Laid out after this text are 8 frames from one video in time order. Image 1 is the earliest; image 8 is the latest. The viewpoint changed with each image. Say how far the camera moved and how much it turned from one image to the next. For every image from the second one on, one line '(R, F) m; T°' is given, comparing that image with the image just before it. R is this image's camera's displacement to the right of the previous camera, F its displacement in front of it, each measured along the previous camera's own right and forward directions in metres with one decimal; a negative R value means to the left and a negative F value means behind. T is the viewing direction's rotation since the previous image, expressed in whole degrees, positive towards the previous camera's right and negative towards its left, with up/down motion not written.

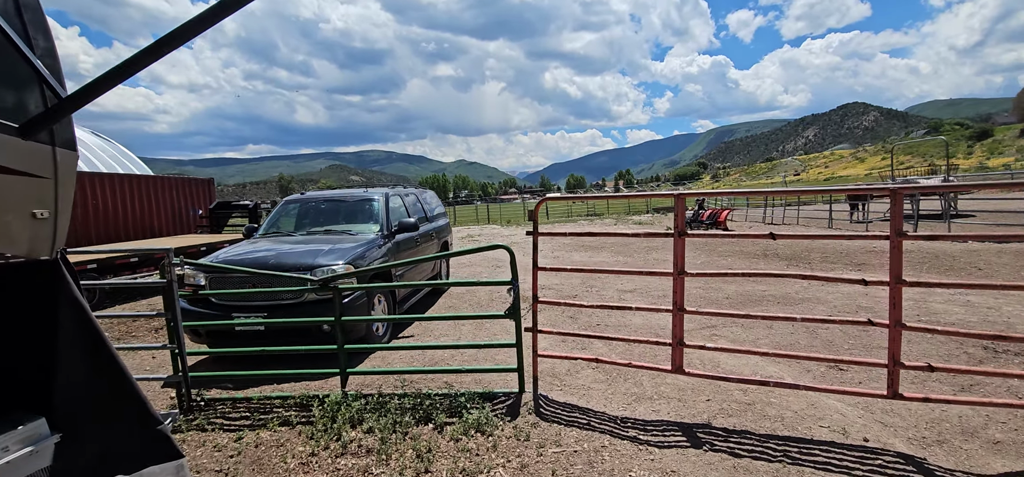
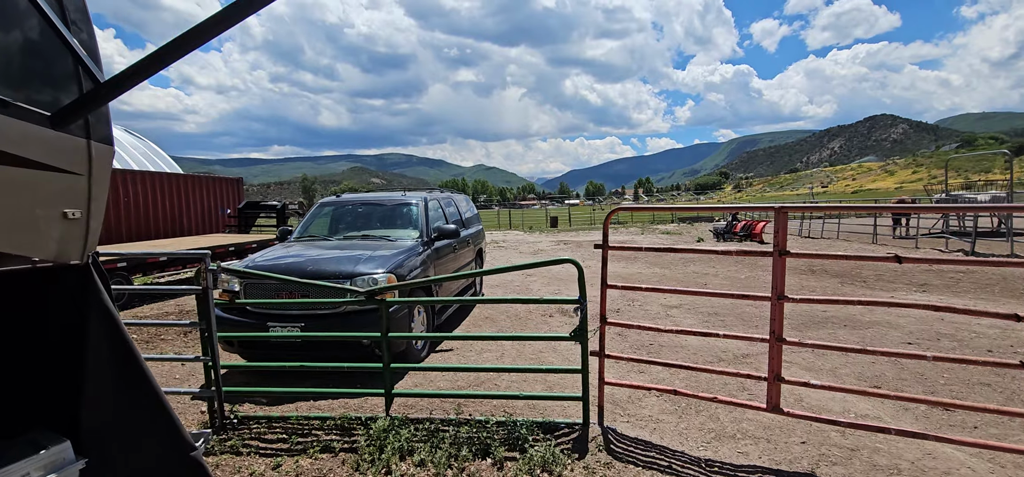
(-0.3, +0.4) m; -2°
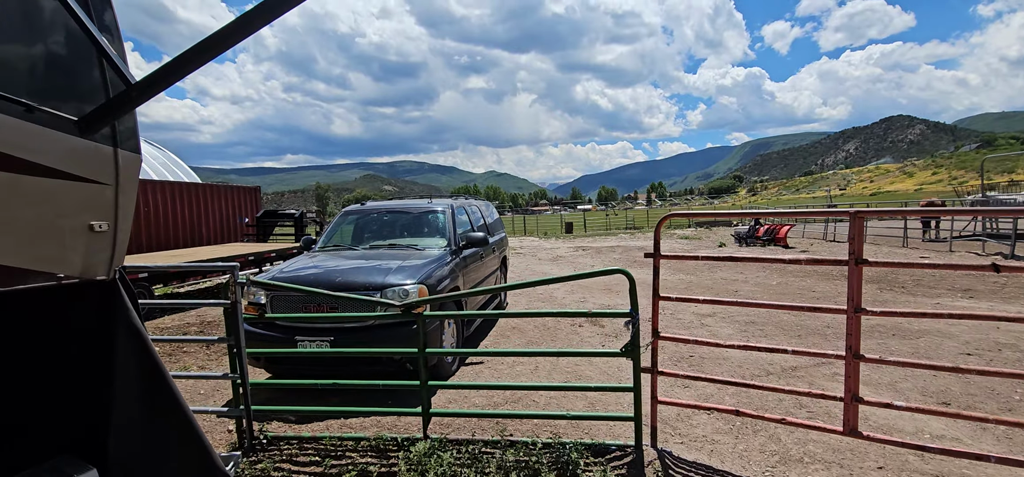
(-0.2, +0.2) m; -1°
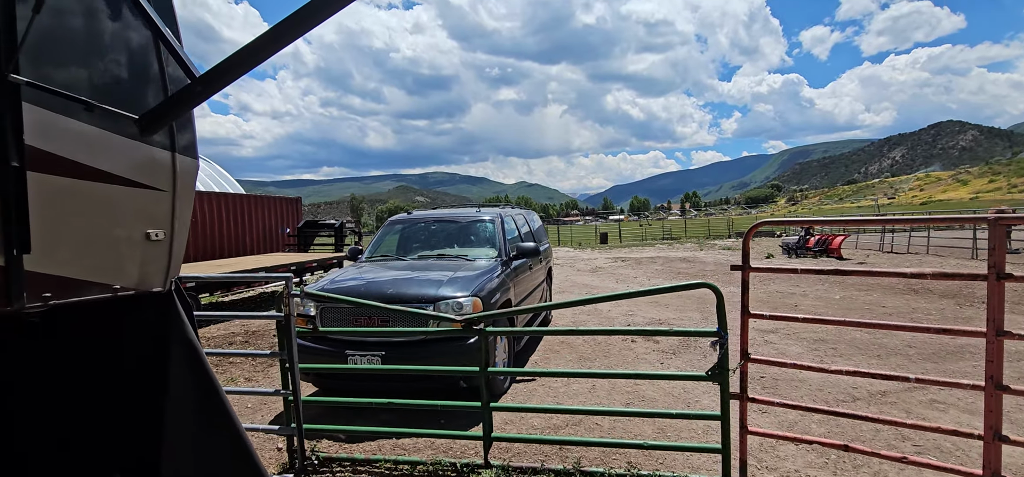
(-0.2, +0.2) m; -3°
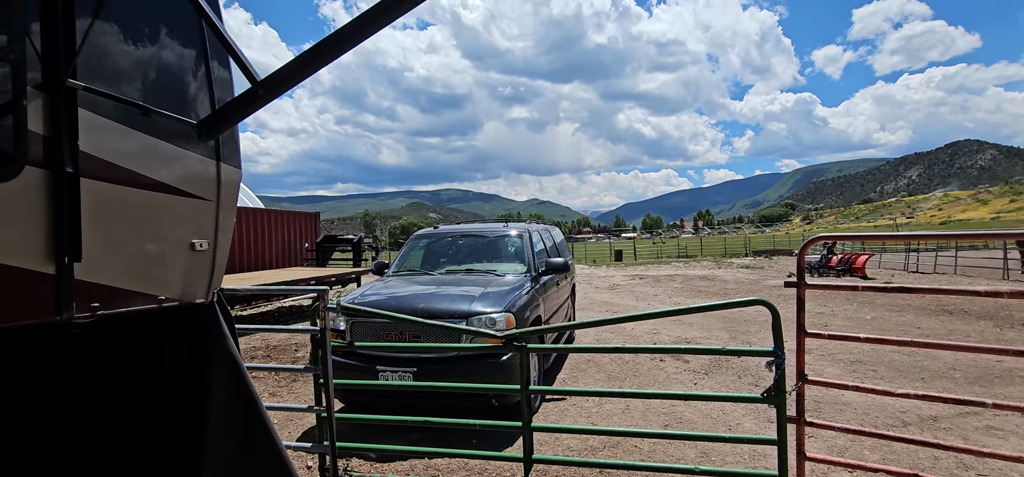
(-0.2, +0.1) m; -1°
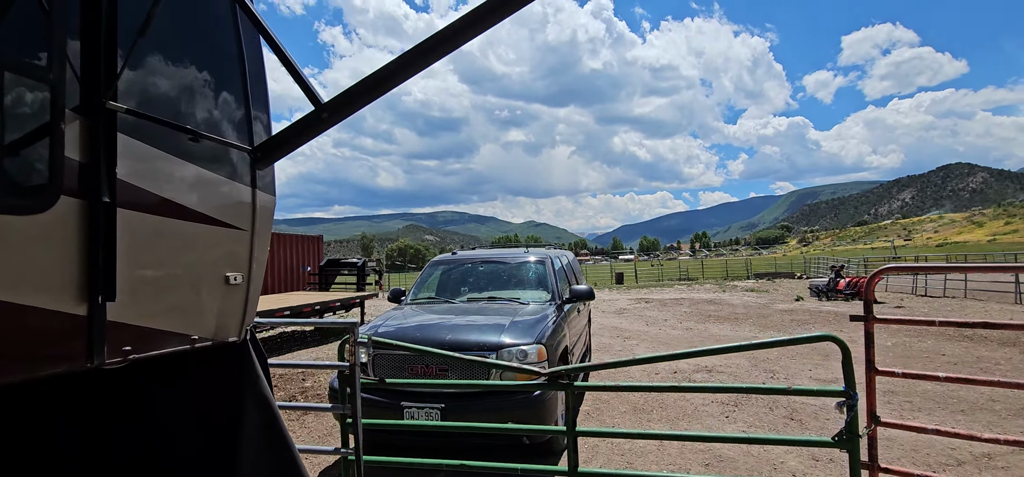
(-0.3, +0.2) m; 0°
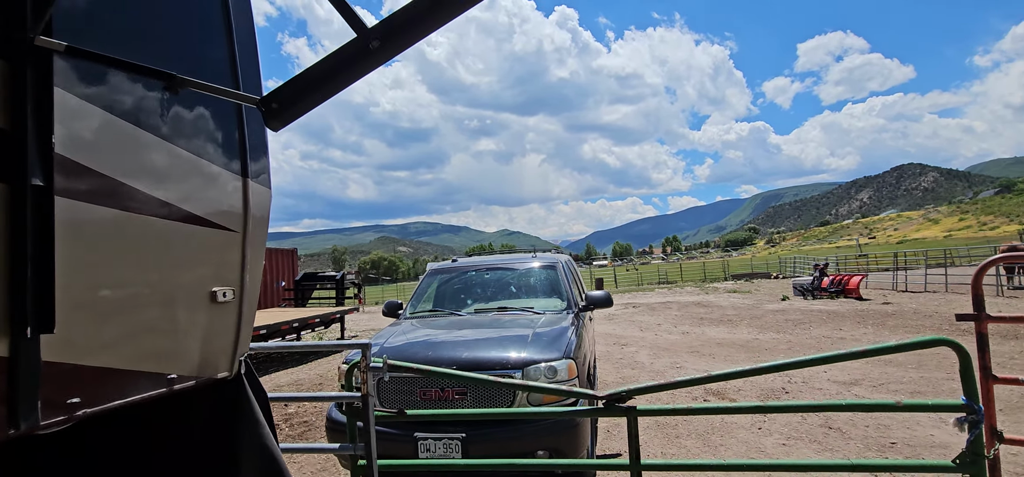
(-0.3, +0.5) m; +3°
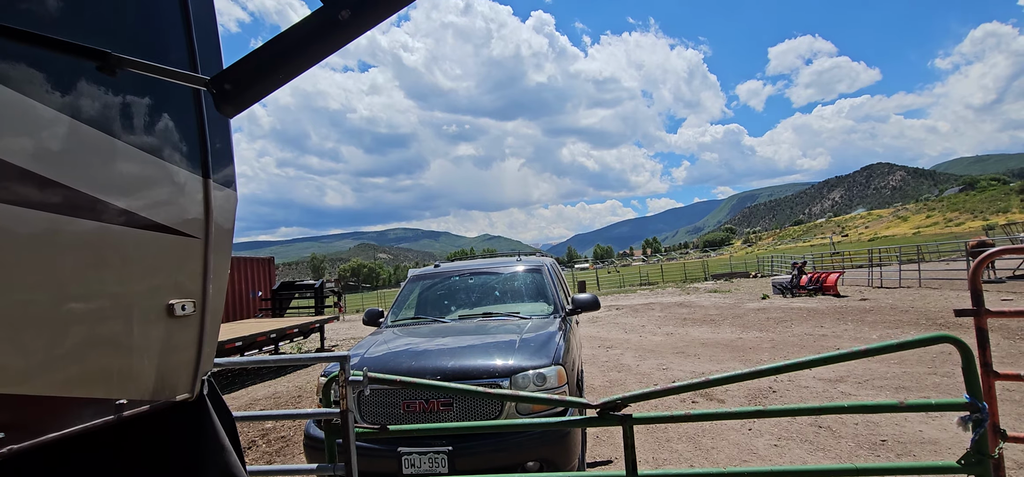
(0.0, +0.1) m; +2°
